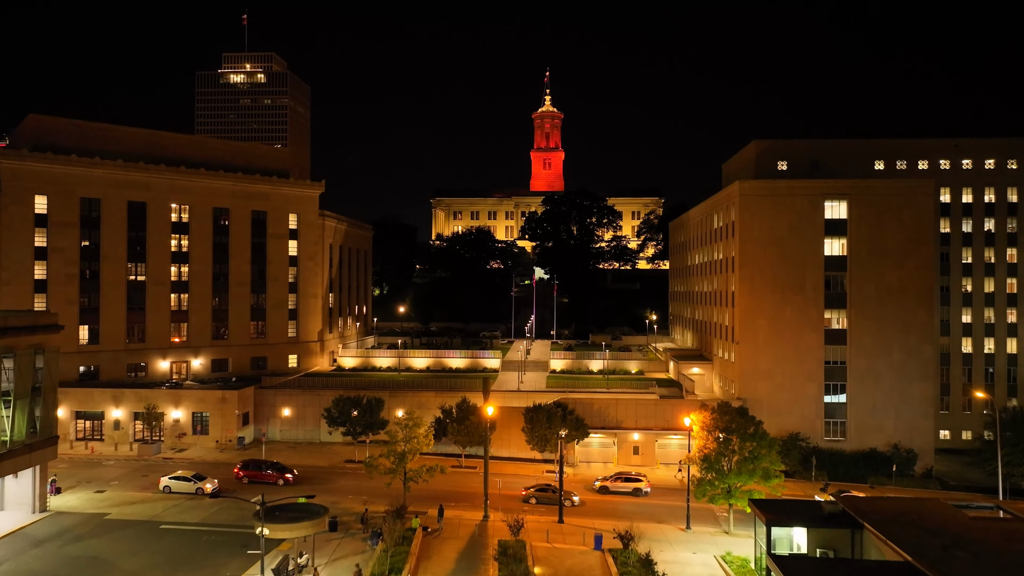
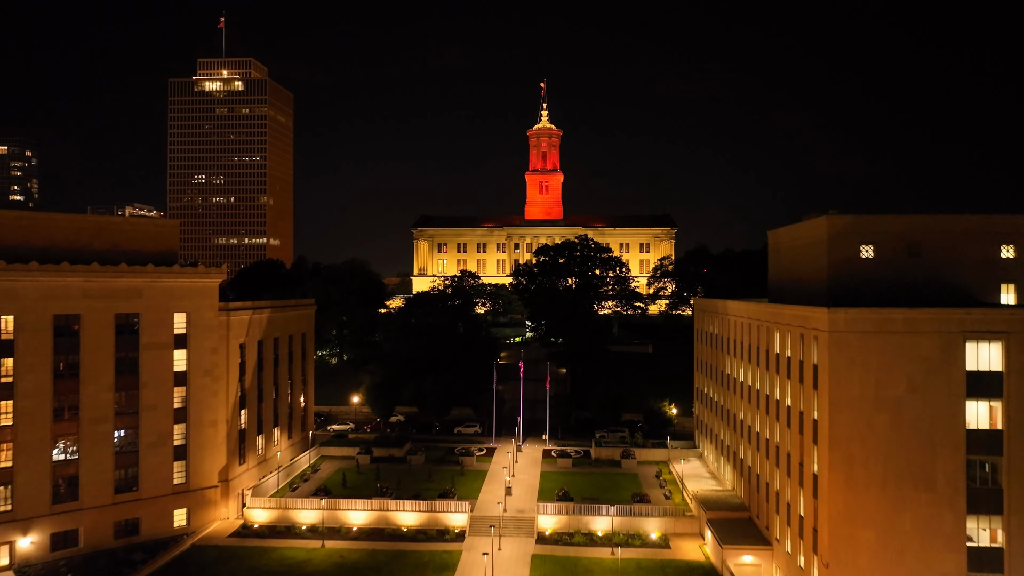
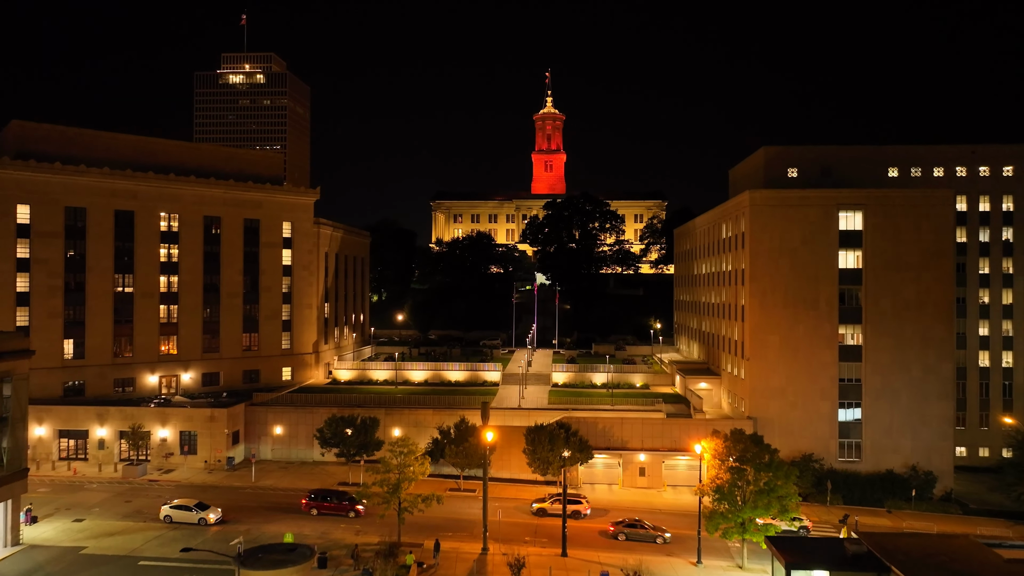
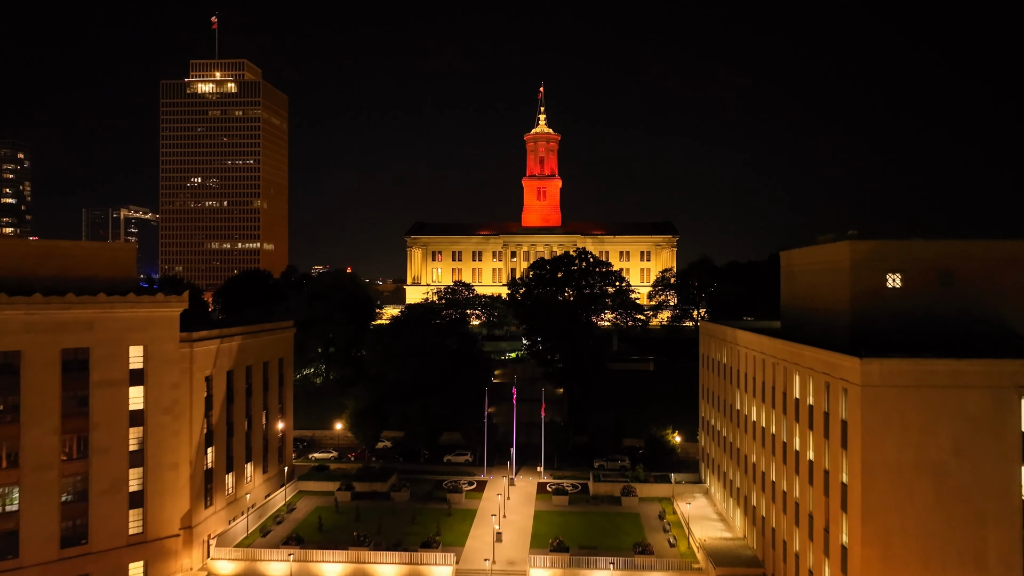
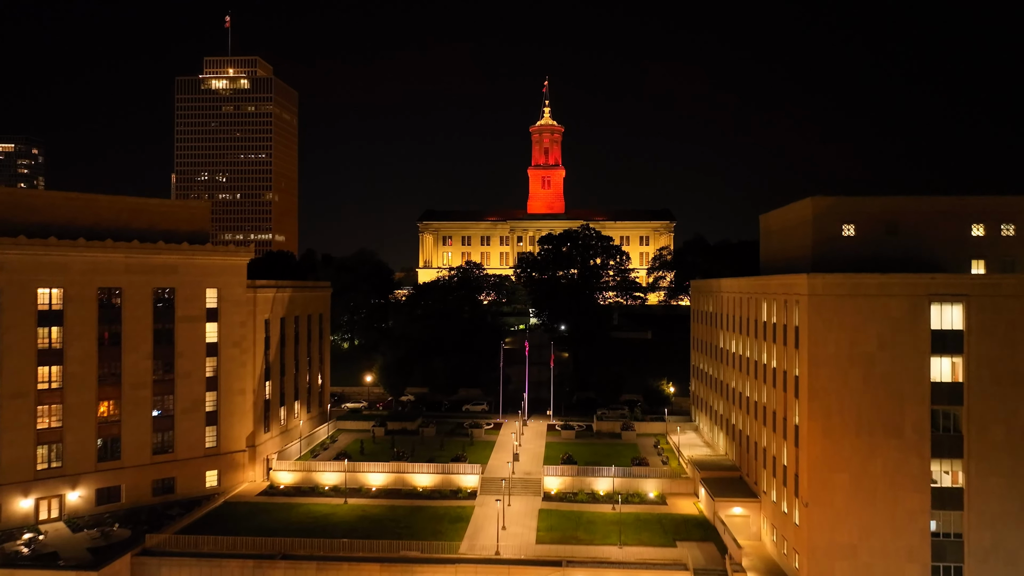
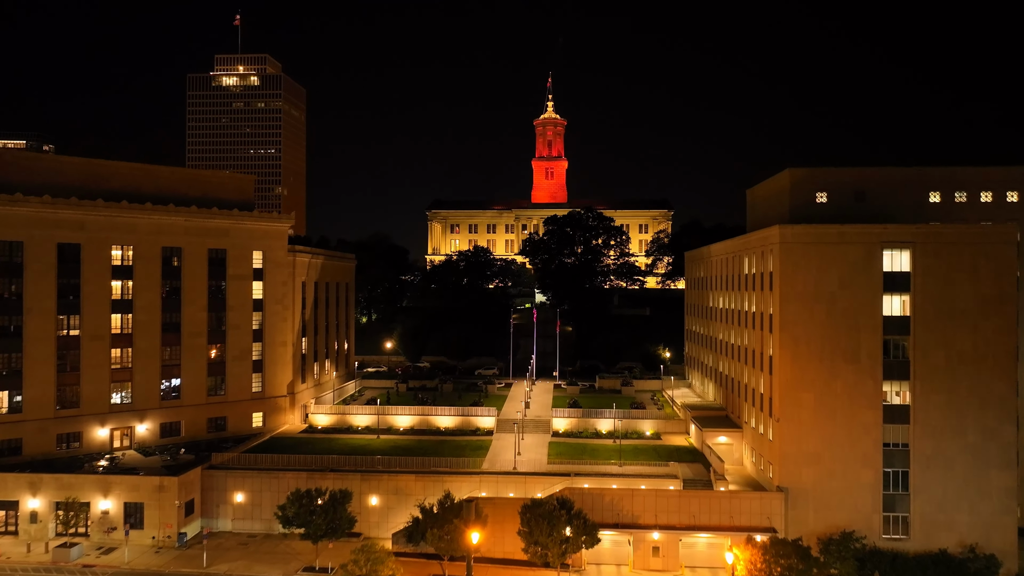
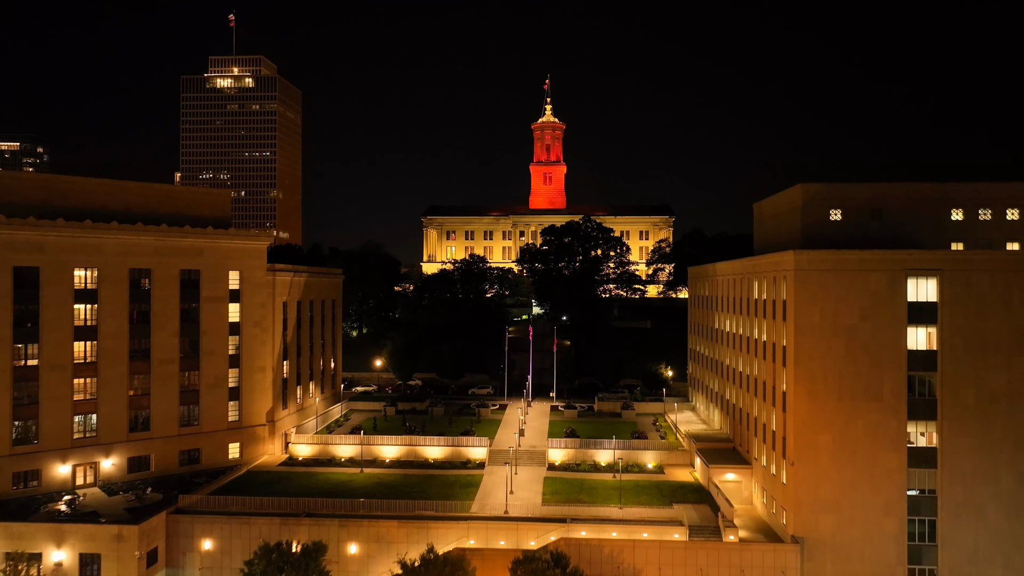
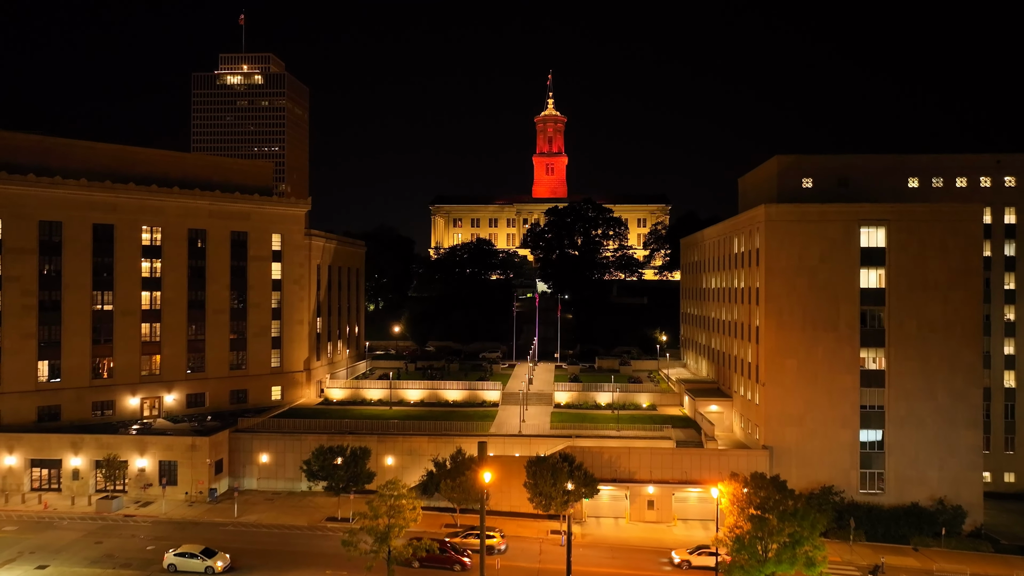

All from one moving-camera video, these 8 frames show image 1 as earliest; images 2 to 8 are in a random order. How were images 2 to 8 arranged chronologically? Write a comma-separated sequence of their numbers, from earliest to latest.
3, 8, 6, 7, 5, 2, 4
